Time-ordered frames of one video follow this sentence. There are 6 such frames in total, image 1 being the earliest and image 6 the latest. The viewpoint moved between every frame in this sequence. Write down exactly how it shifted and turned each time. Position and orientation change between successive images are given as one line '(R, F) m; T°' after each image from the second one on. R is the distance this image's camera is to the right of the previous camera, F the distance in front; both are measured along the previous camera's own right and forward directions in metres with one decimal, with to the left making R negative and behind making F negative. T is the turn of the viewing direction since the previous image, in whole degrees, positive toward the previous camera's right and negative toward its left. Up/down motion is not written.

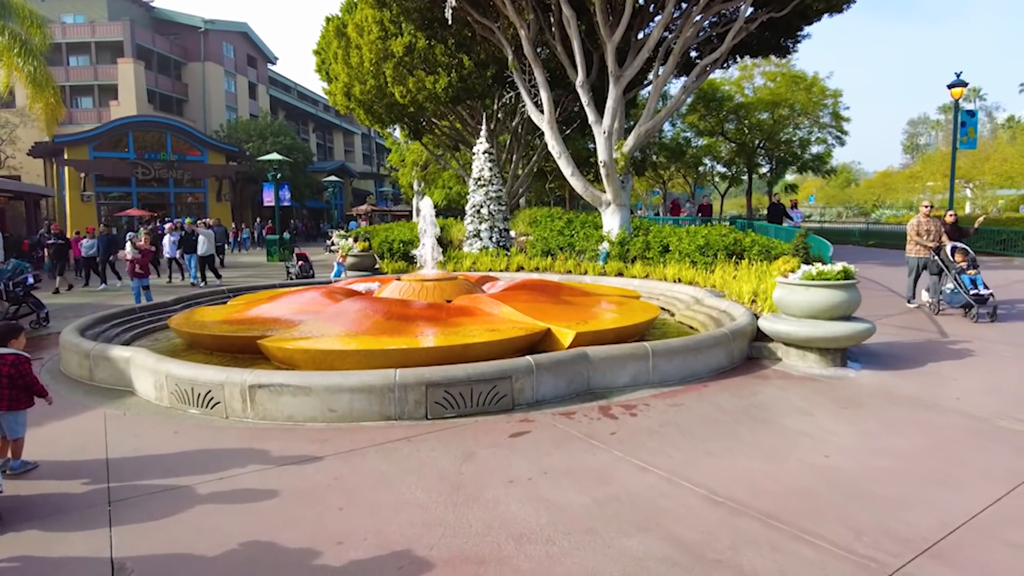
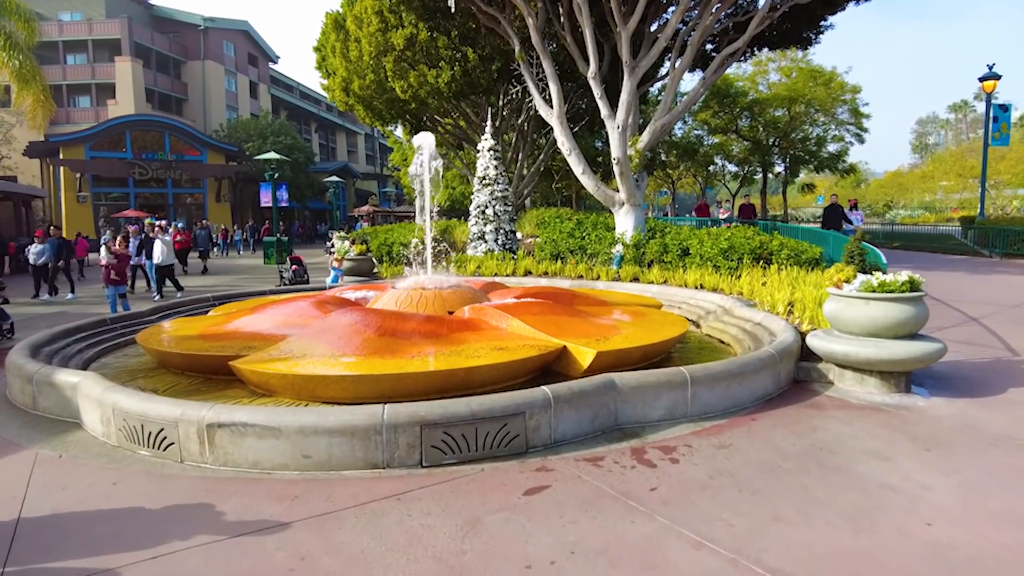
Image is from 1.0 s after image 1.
(-0.1, +0.9) m; 0°
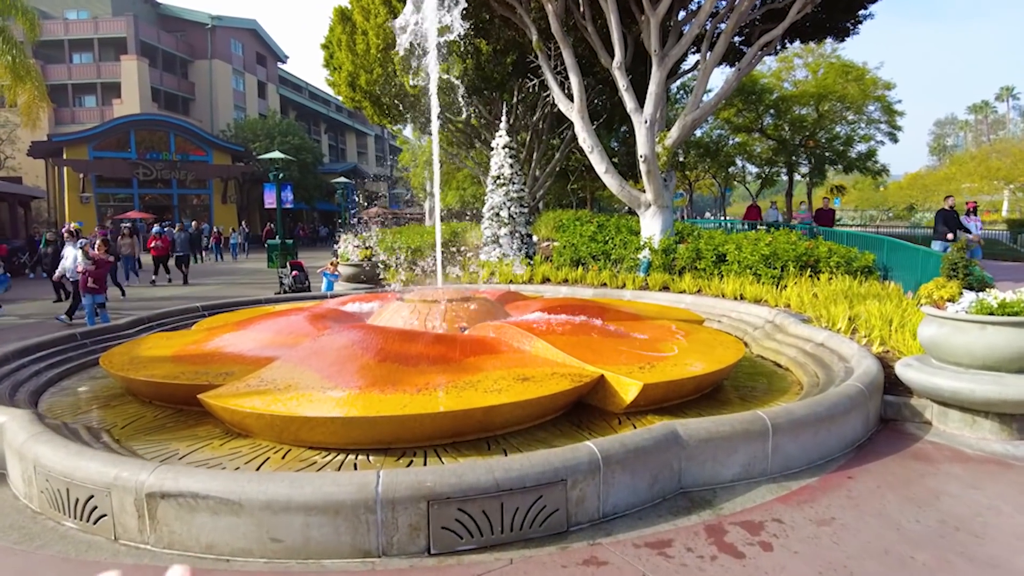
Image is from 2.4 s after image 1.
(-0.1, +1.0) m; -1°
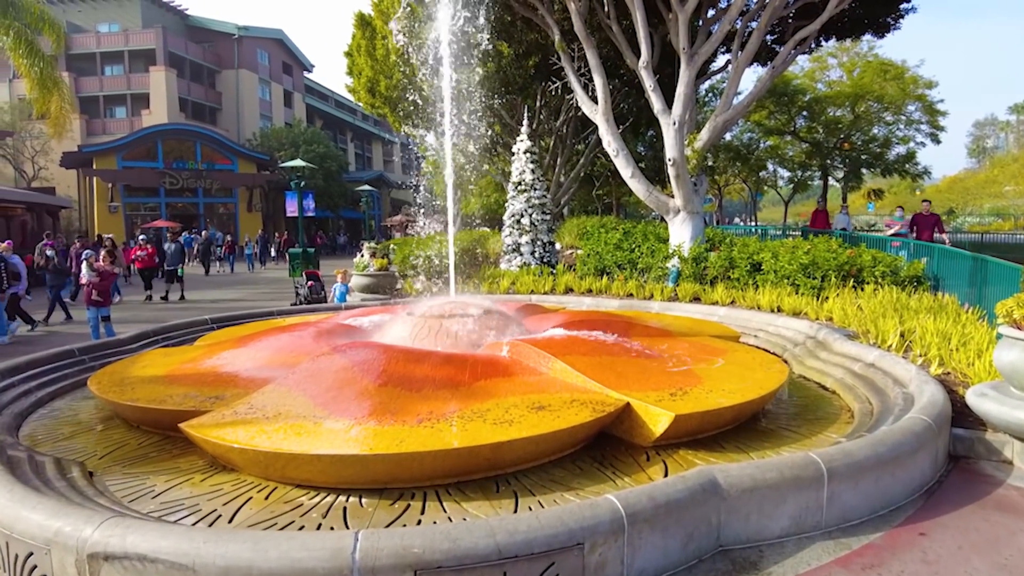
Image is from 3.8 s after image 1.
(+0.1, +0.5) m; -2°
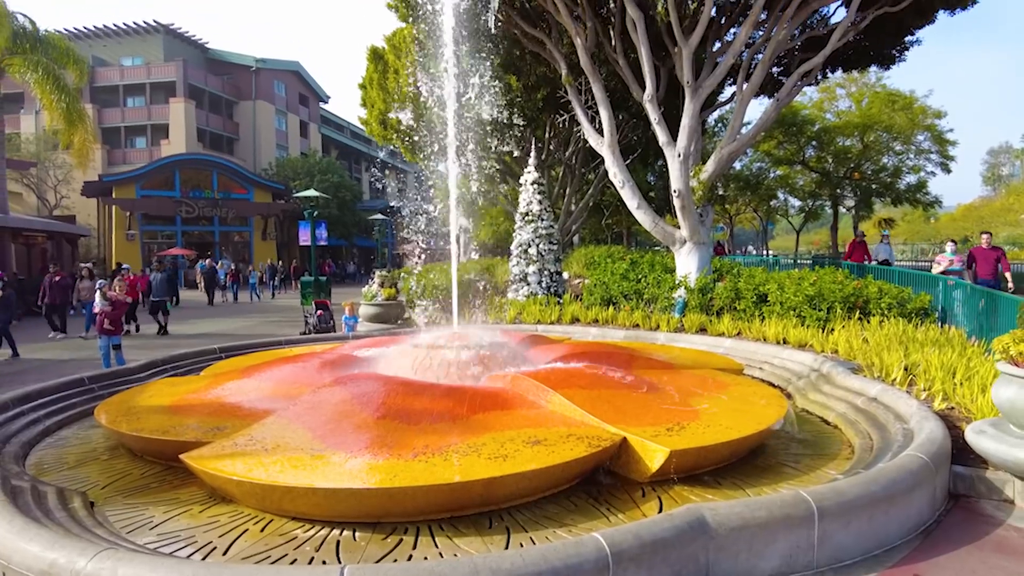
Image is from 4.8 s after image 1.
(+0.1, -0.1) m; -1°
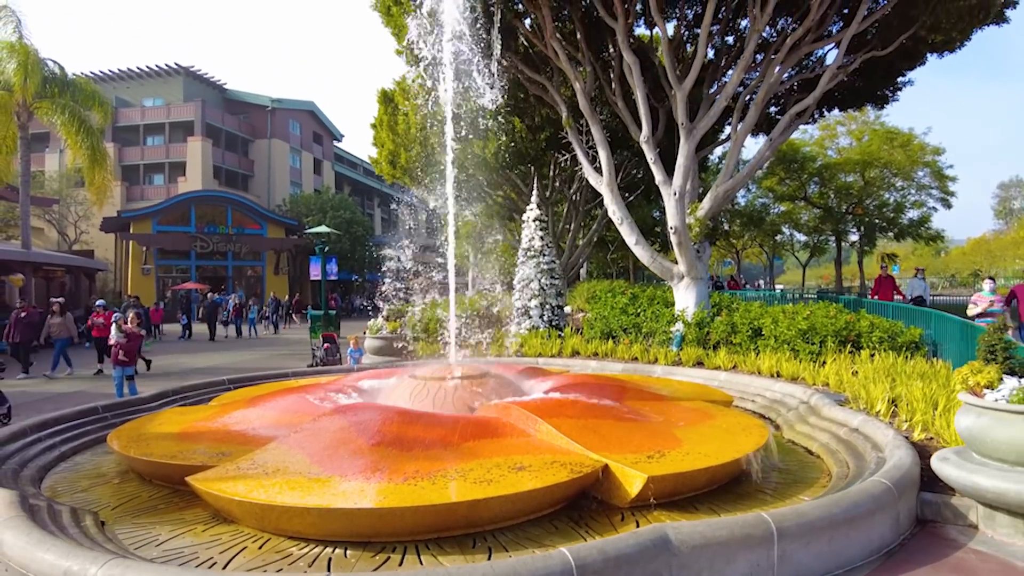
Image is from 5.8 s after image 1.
(+0.2, -0.3) m; -1°
